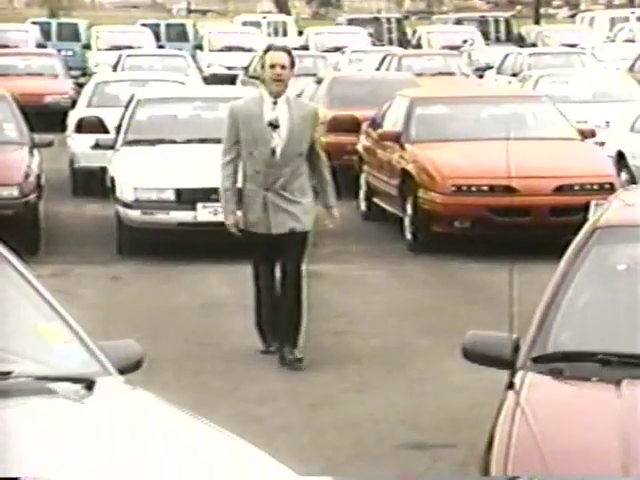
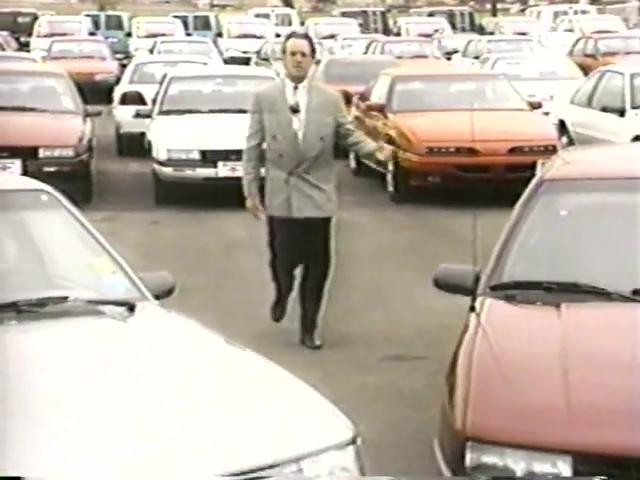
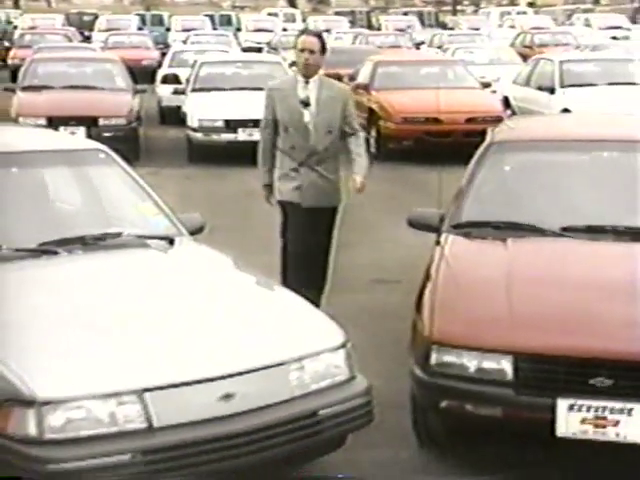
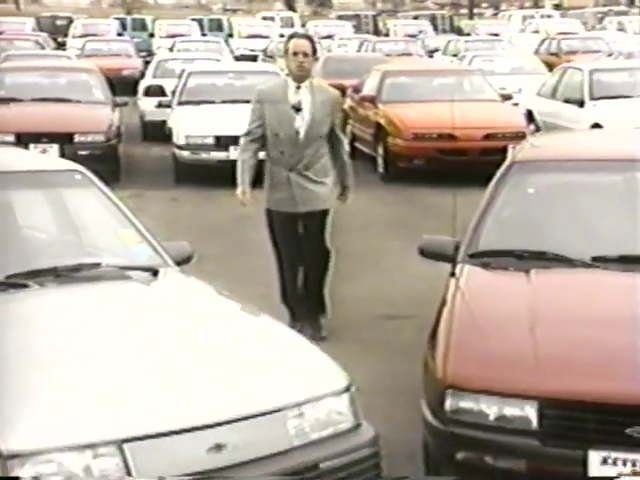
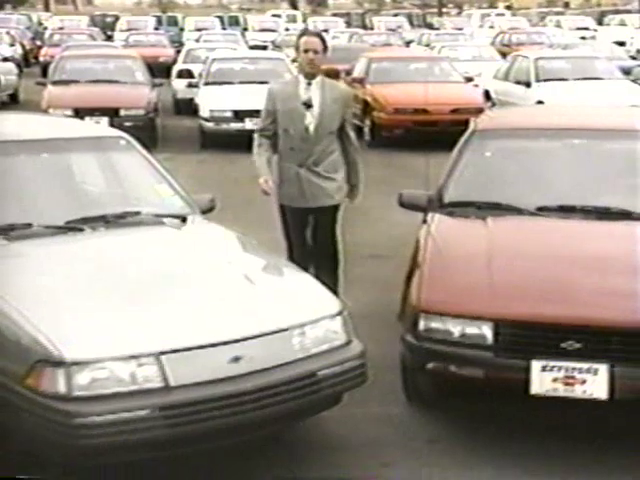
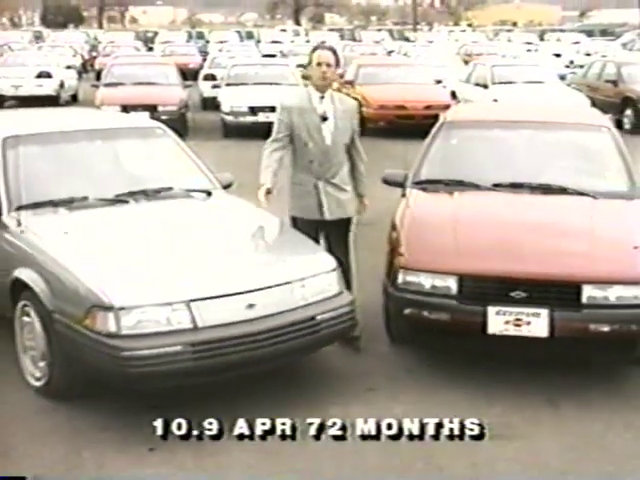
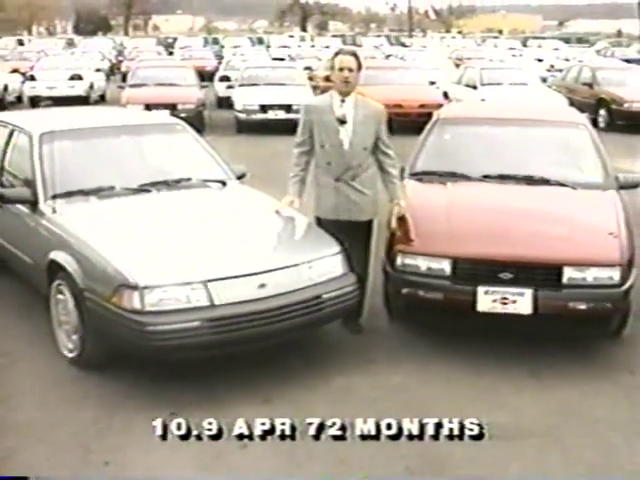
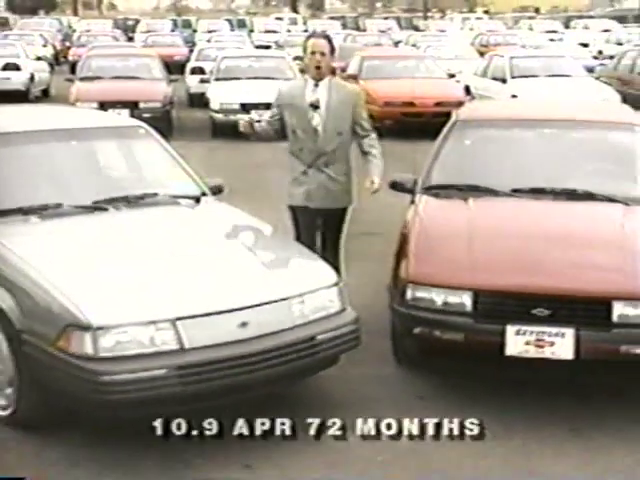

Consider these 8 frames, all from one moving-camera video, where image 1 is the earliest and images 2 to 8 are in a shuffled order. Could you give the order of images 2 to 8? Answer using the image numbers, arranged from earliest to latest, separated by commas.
2, 4, 3, 5, 8, 6, 7
